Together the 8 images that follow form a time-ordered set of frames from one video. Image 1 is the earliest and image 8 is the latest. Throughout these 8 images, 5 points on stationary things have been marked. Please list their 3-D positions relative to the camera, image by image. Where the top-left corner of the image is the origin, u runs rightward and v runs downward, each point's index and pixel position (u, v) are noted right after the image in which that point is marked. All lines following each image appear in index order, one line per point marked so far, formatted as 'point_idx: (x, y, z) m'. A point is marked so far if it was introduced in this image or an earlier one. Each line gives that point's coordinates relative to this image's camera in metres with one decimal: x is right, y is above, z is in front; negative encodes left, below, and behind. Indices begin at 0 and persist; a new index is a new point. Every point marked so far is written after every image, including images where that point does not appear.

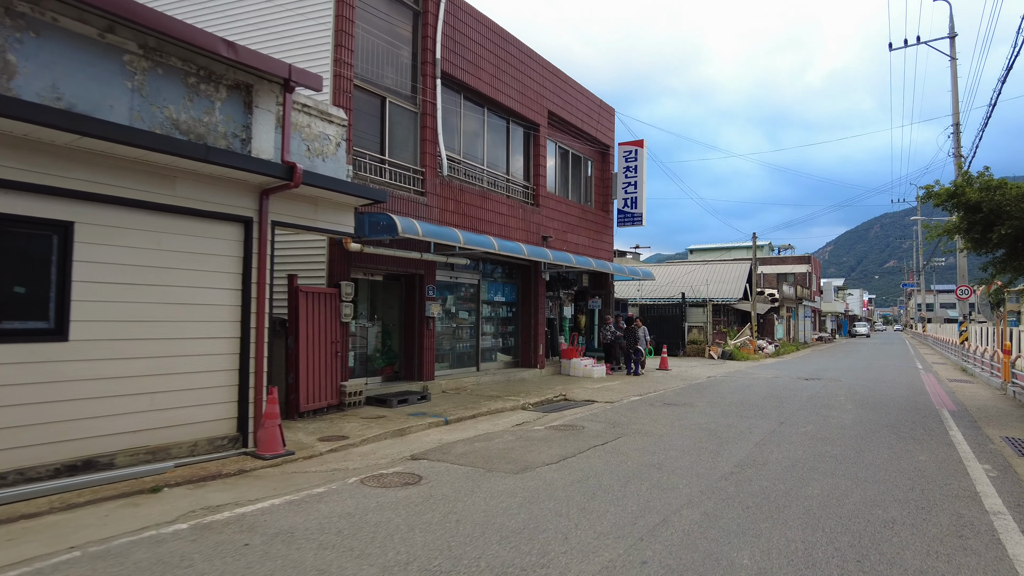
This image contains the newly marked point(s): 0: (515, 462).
0: (0.0, -1.9, +7.0) m
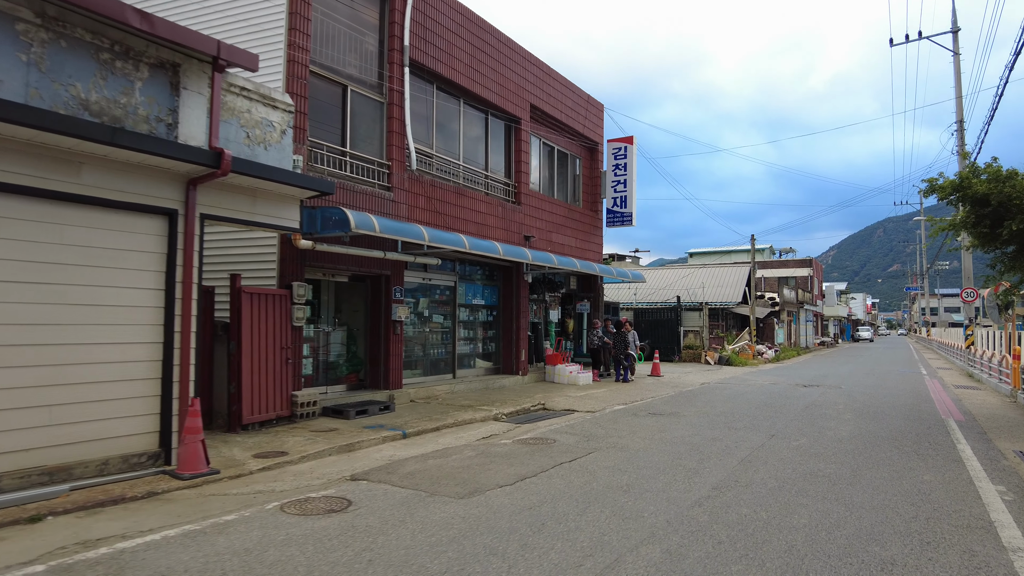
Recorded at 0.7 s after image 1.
0: (-0.5, -1.9, +6.2) m
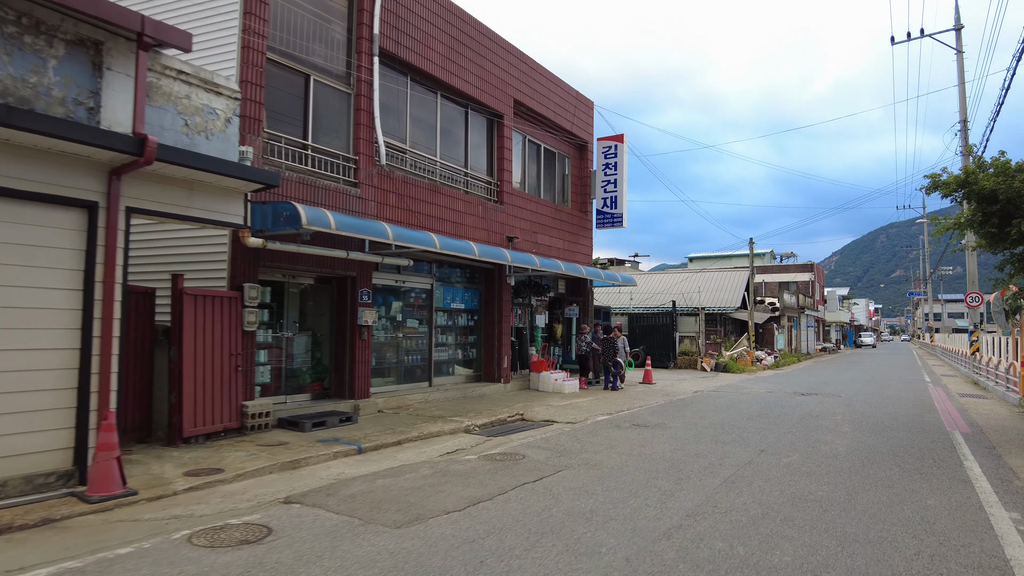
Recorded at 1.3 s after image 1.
0: (-0.9, -1.9, +5.5) m
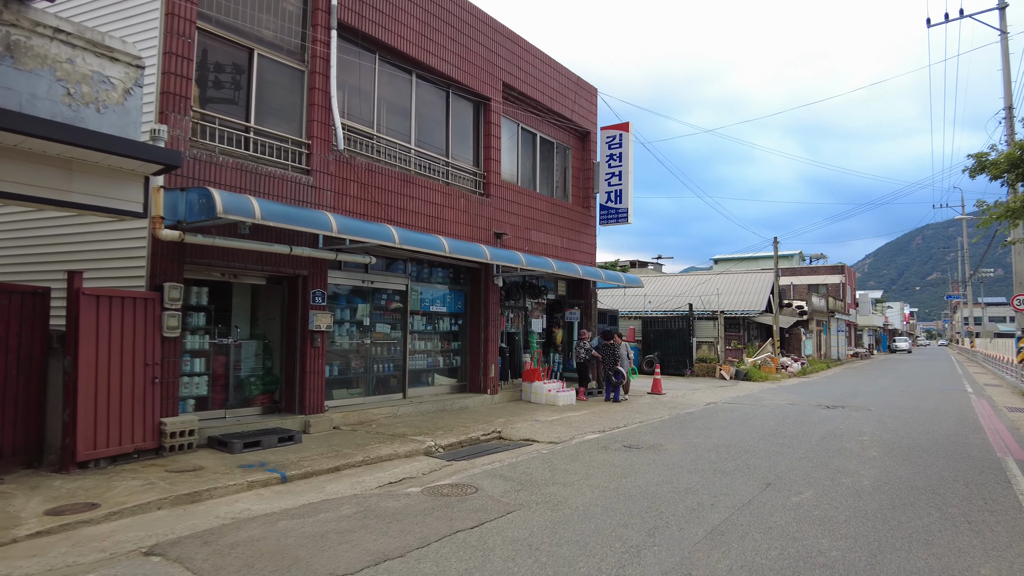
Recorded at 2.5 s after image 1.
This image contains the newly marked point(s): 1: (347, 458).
0: (-1.5, -1.9, +4.3) m
1: (-2.0, -2.0, +7.6) m
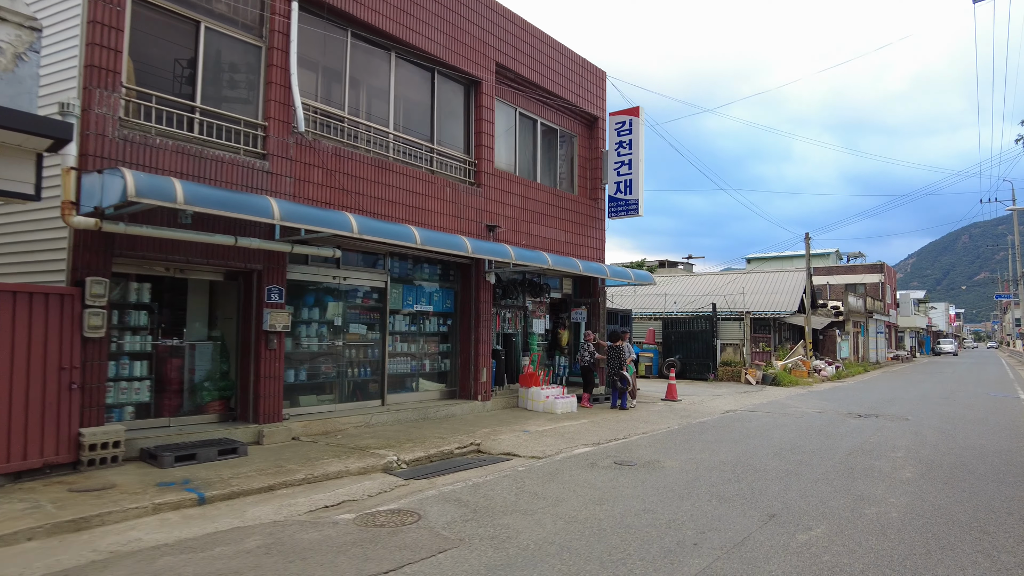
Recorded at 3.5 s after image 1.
0: (-2.0, -1.8, +3.3) m
1: (-2.3, -2.0, +6.7) m
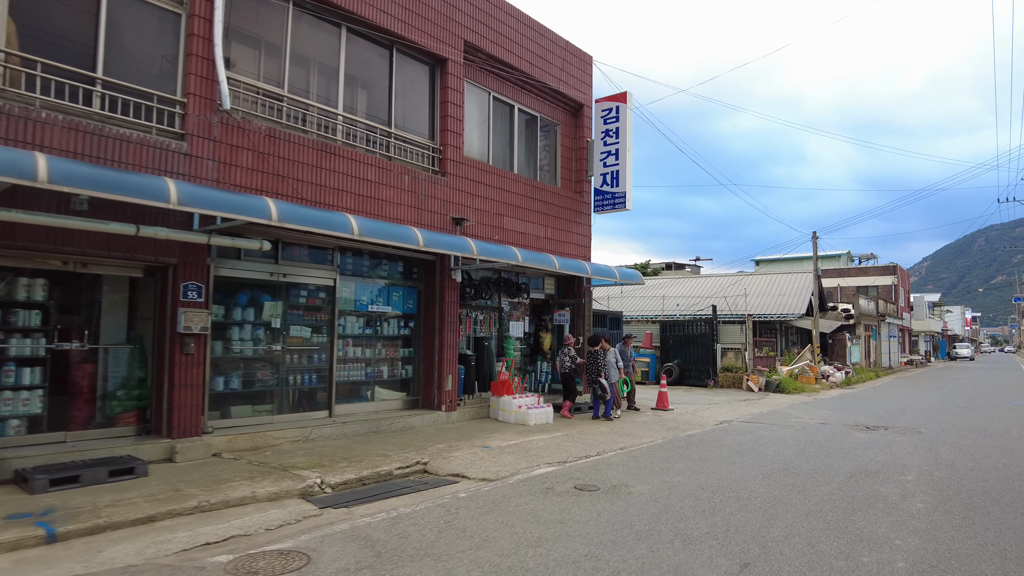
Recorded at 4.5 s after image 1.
0: (-2.7, -1.7, +2.3) m
1: (-3.0, -1.9, +5.7) m
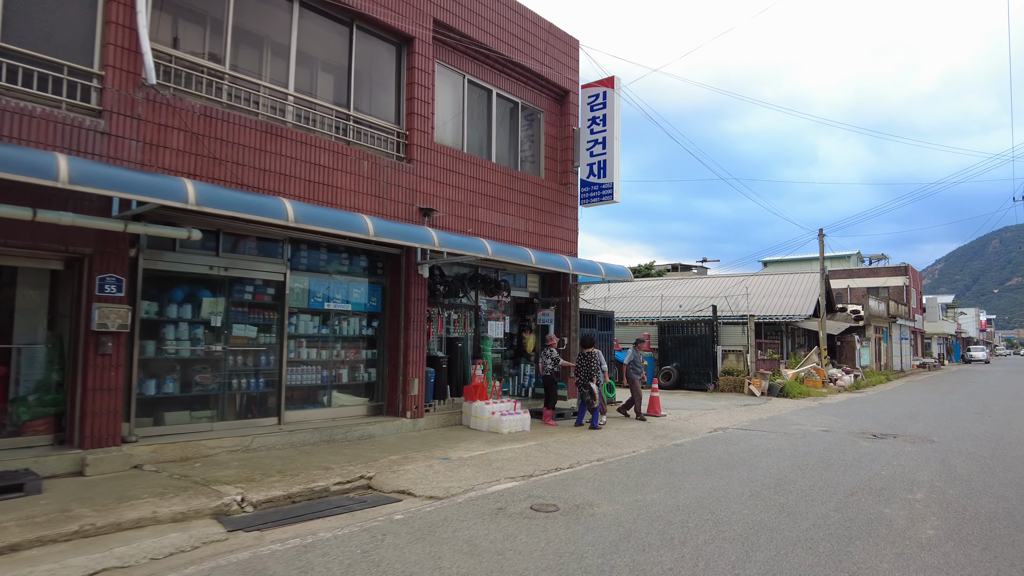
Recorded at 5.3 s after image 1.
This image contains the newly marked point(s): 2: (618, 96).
0: (-3.3, -1.6, +1.5) m
1: (-3.5, -1.8, +4.9) m
2: (+2.1, +3.8, +12.6) m
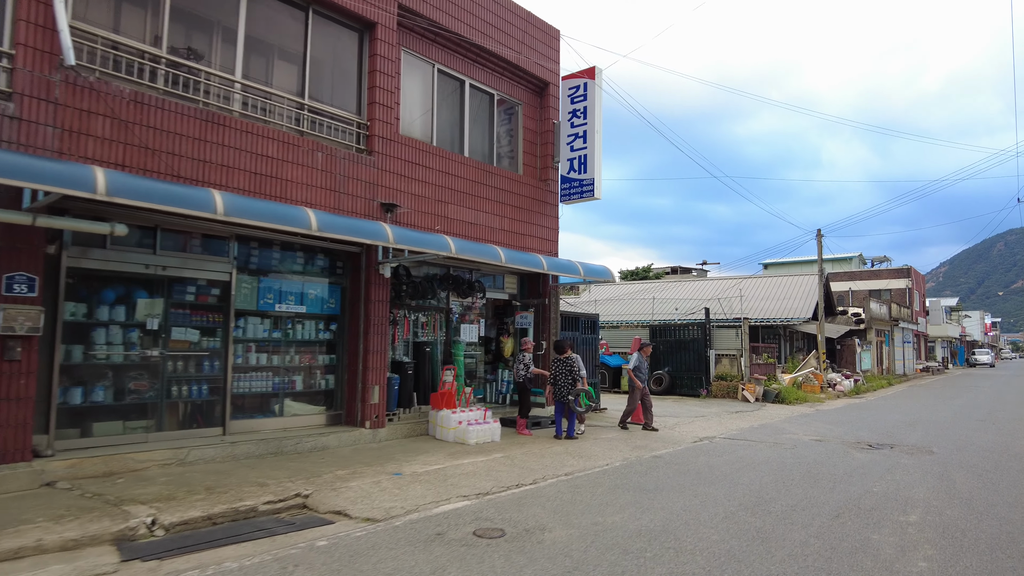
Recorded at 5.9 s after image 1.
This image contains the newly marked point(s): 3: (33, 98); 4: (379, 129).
0: (-3.8, -1.6, +0.9) m
1: (-3.9, -1.8, +4.3) m
2: (+1.6, +3.8, +12.0) m
3: (-4.7, +1.9, +6.2) m
4: (-1.9, +2.4, +9.5) m
